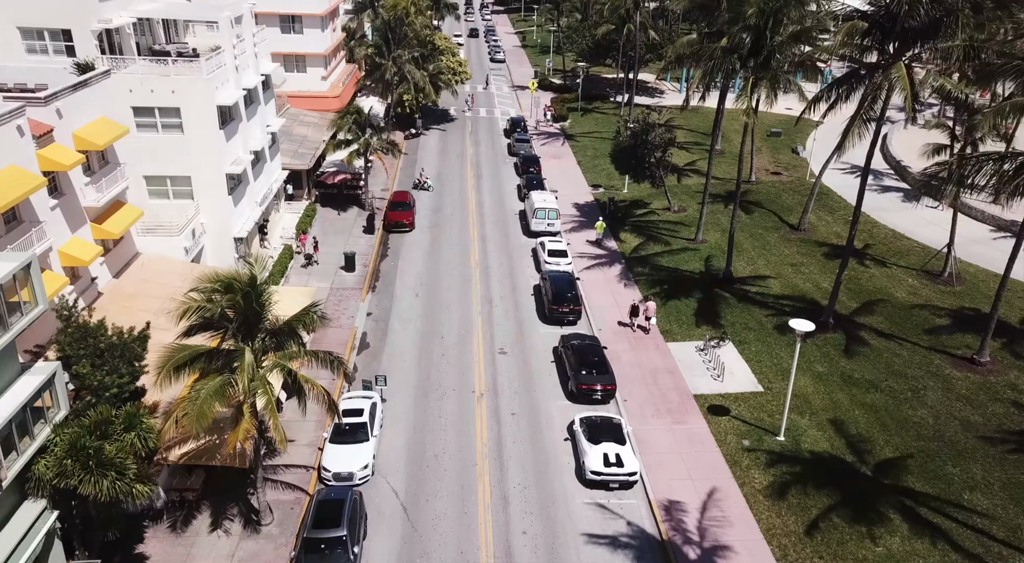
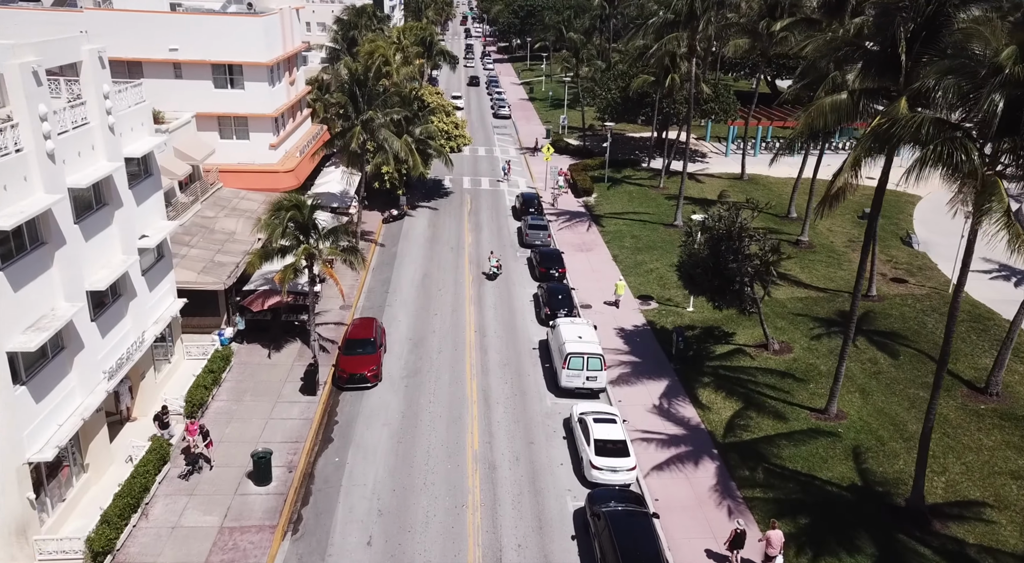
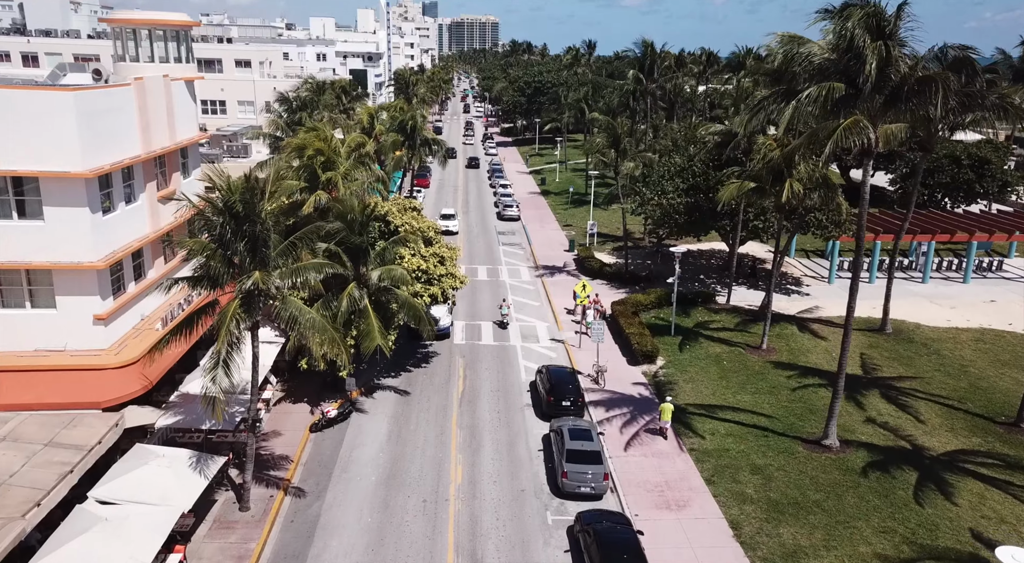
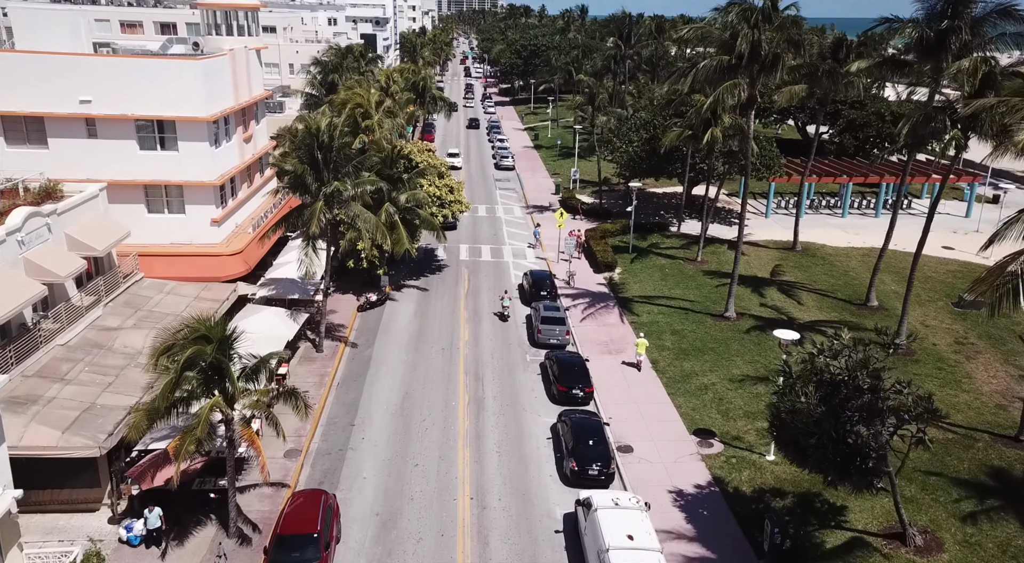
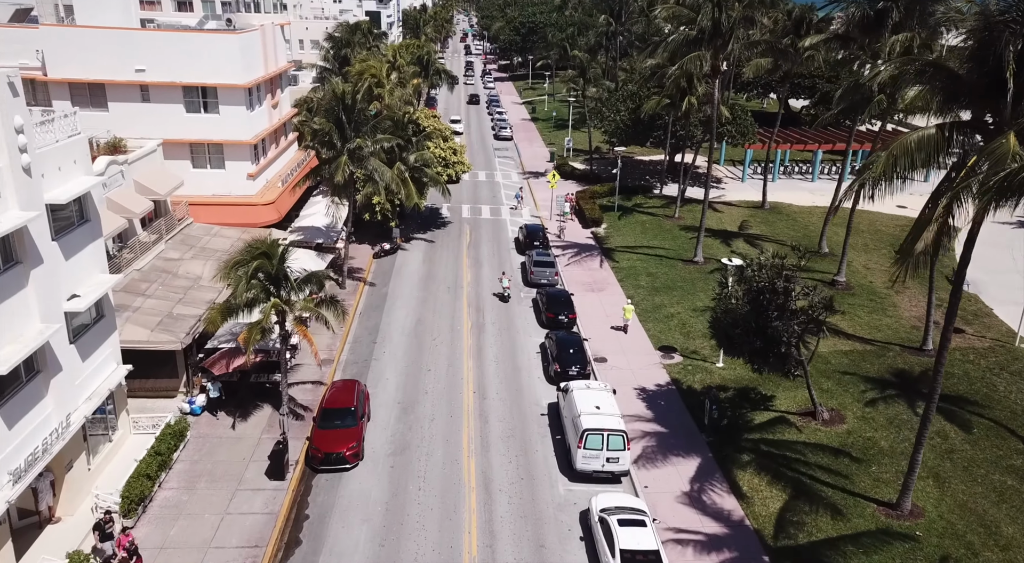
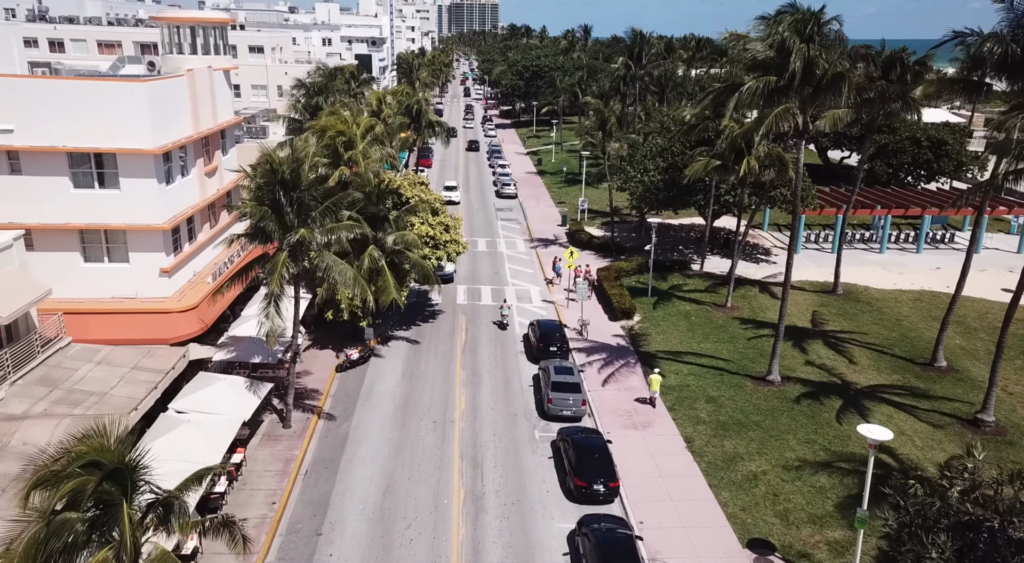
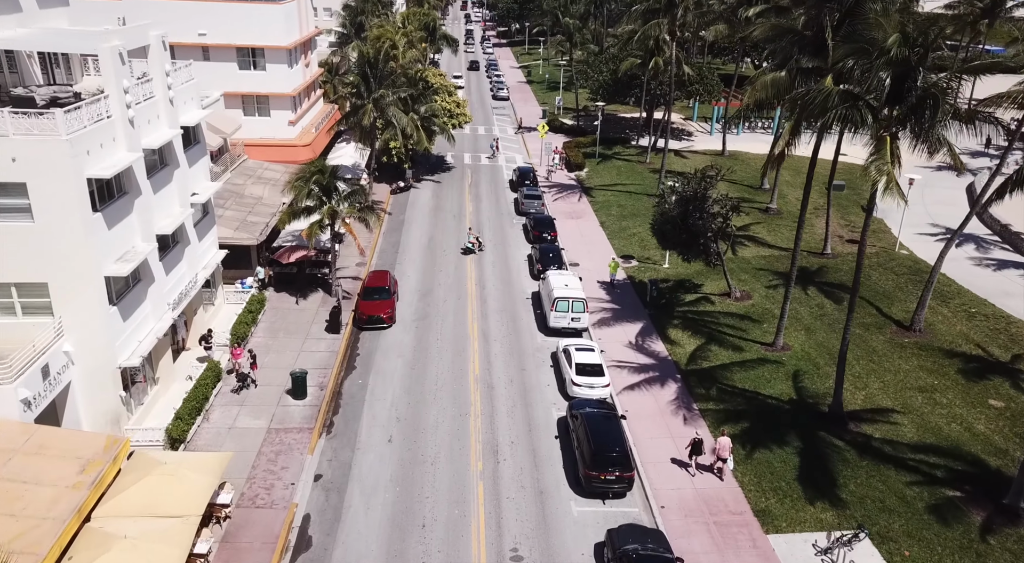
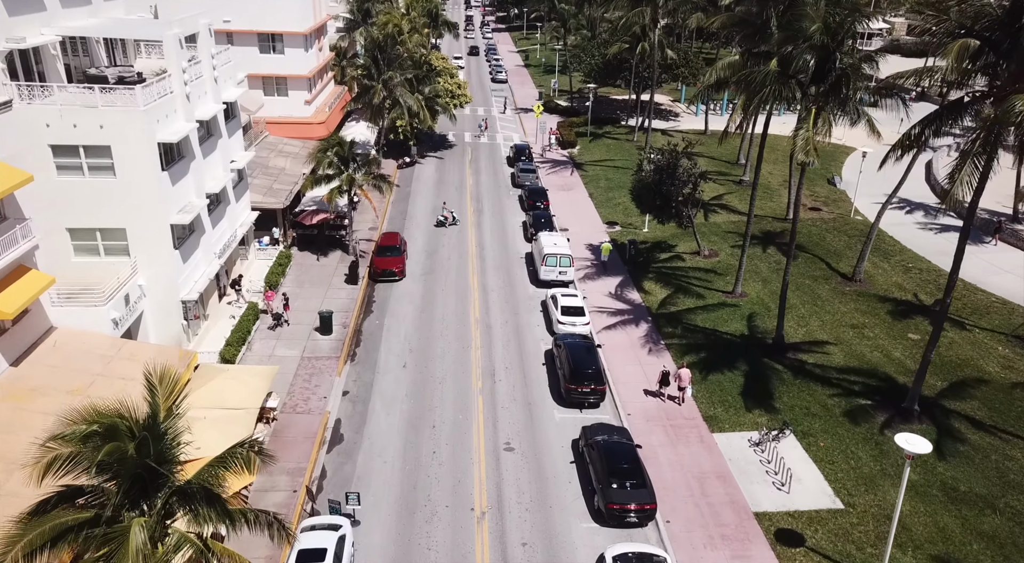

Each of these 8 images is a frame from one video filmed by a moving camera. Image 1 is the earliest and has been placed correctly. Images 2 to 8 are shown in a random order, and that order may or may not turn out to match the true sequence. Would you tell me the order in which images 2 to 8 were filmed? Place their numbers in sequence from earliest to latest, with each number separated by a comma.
8, 7, 2, 5, 4, 6, 3
